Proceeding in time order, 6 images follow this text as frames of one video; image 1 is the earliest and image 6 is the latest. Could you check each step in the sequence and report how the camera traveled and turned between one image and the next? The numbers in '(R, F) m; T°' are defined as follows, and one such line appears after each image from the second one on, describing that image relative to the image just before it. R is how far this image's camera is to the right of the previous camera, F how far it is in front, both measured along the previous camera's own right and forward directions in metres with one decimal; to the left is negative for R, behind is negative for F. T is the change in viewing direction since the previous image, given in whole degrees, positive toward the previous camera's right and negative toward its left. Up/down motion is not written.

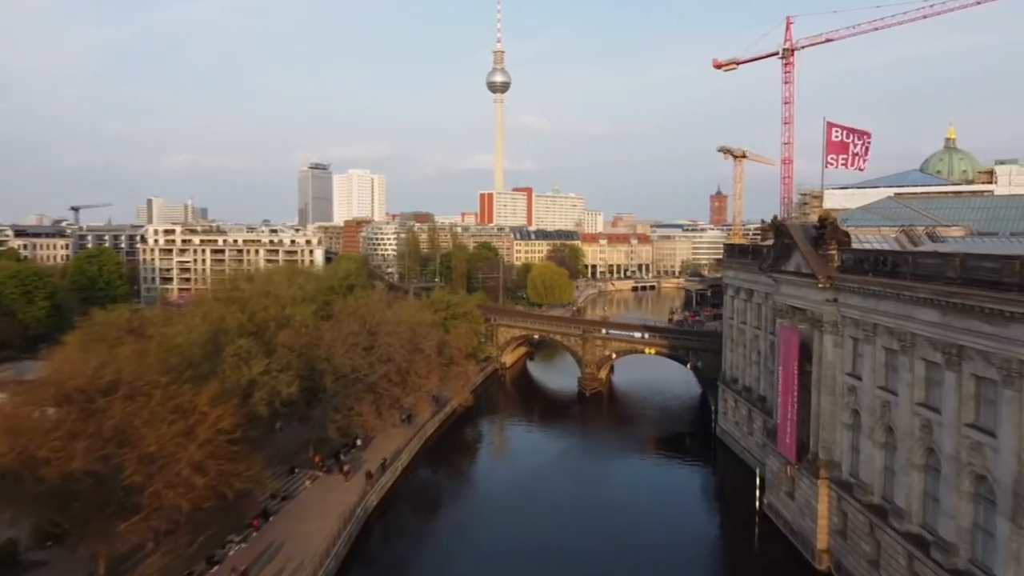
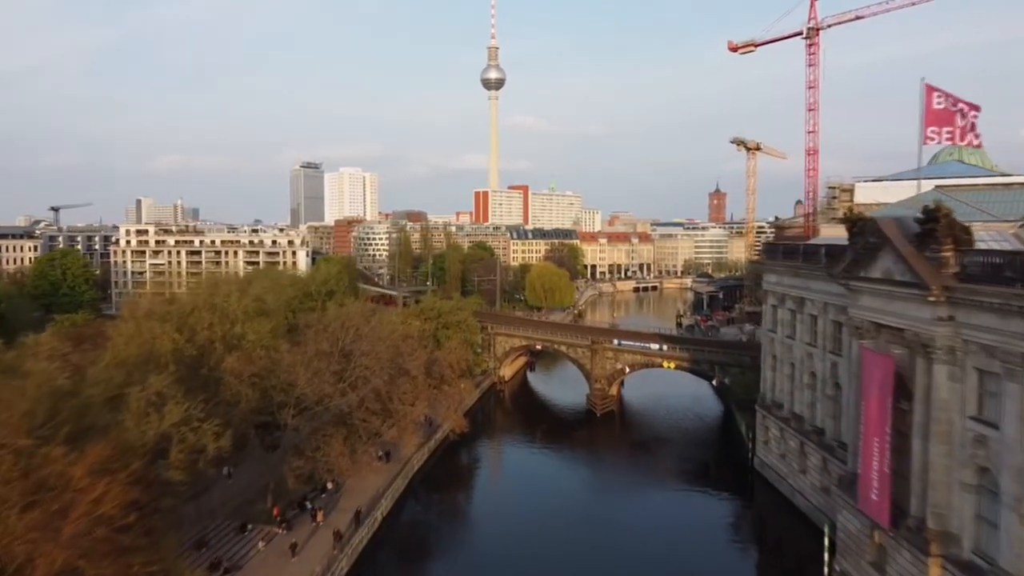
(-0.3, +6.7) m; 0°
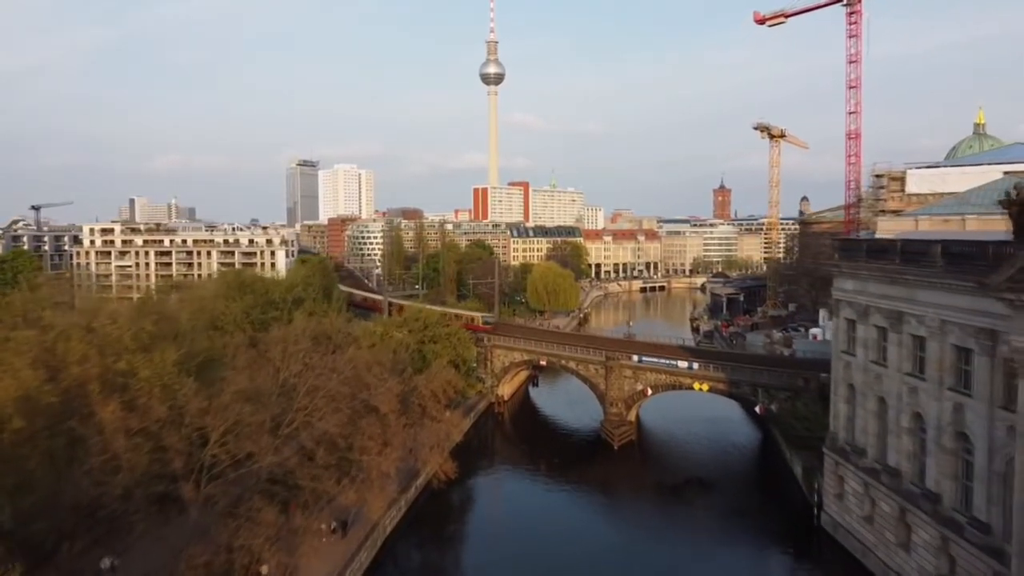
(+0.1, +8.4) m; 0°
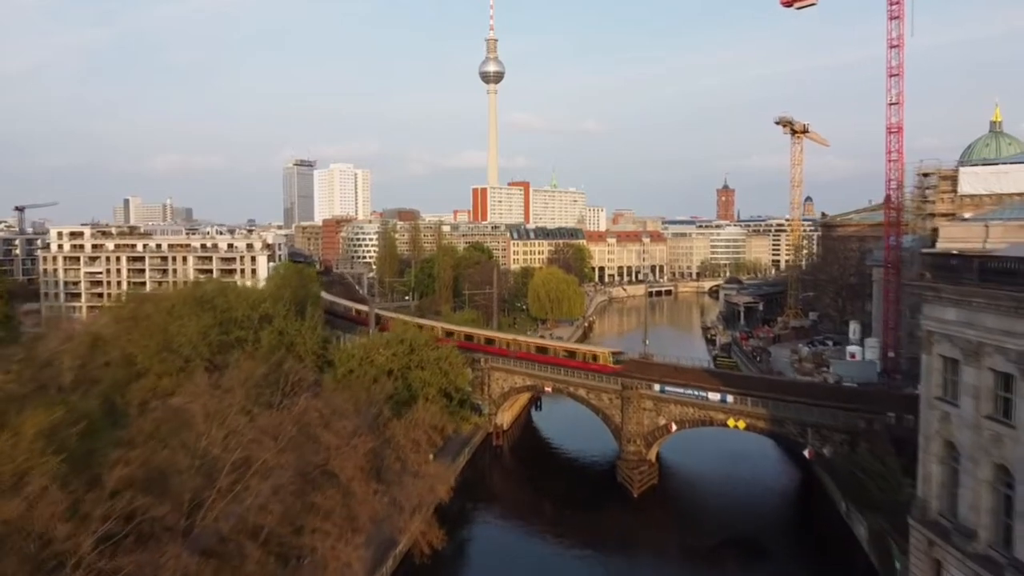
(0.0, +6.4) m; 0°
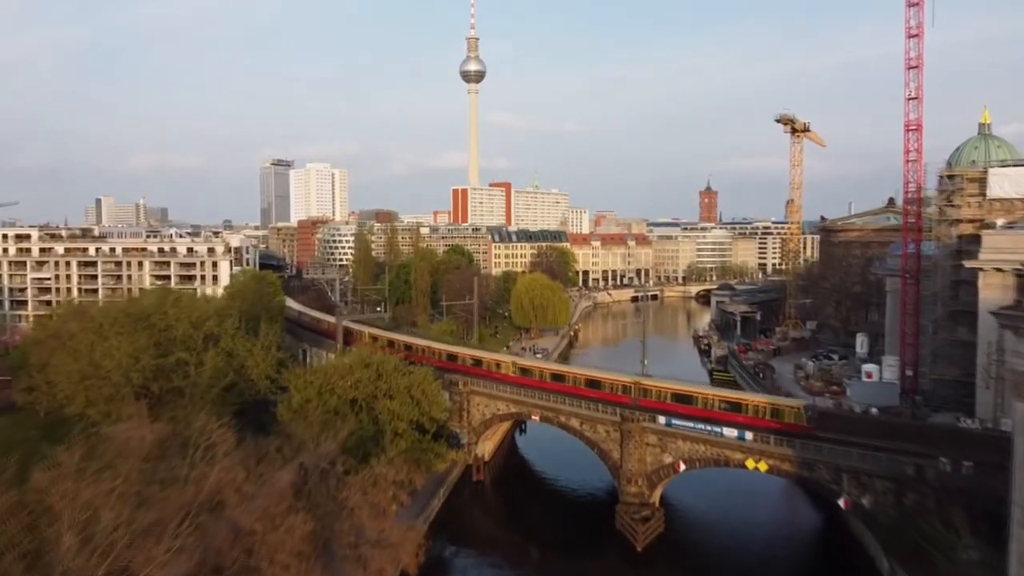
(-0.1, +5.1) m; +1°
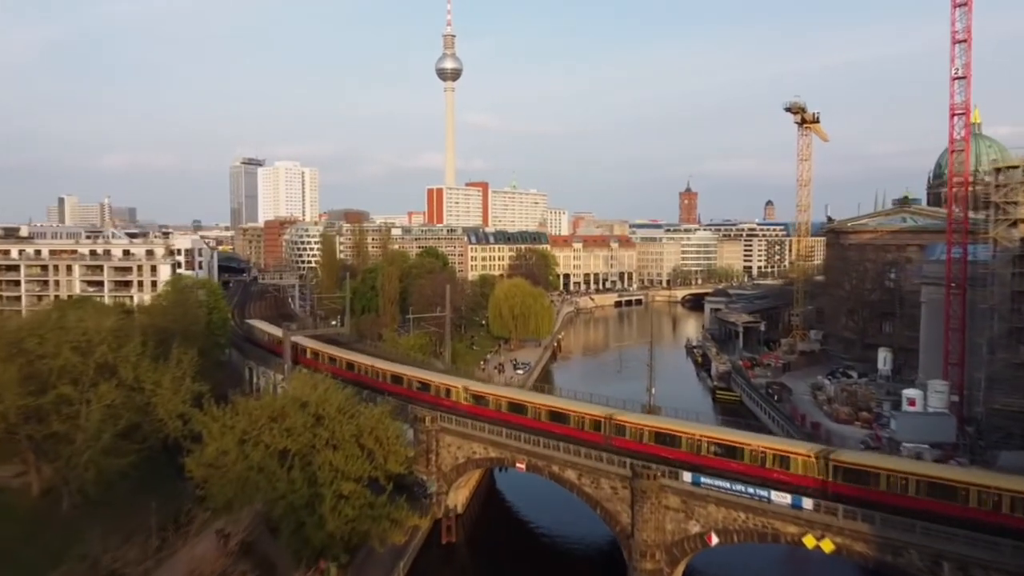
(-0.1, +7.6) m; +2°
